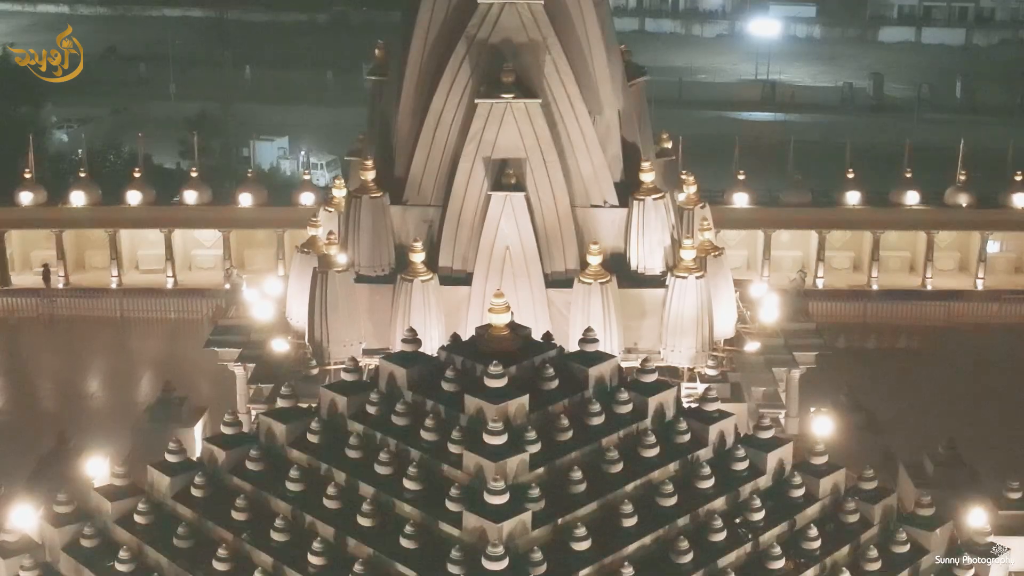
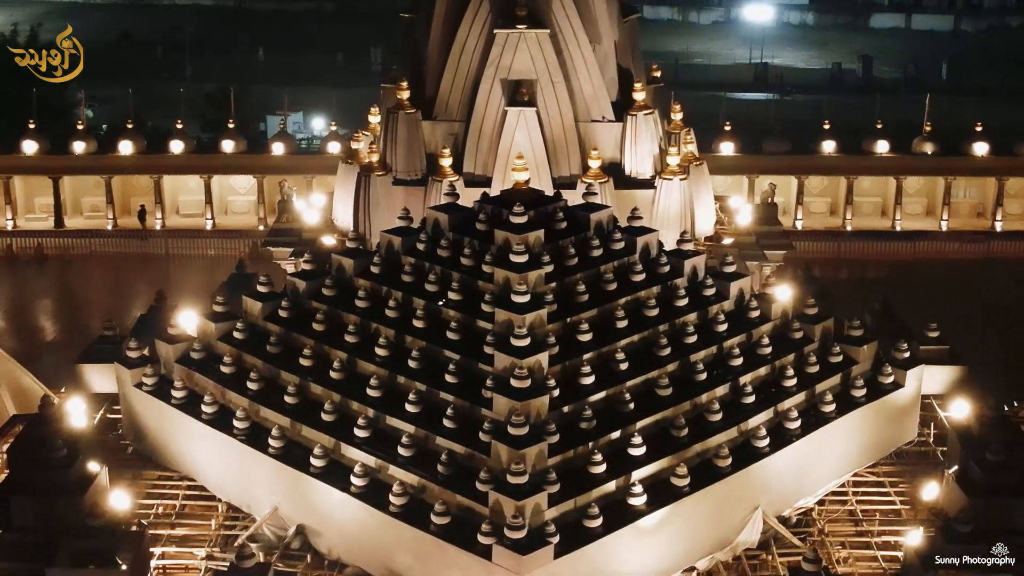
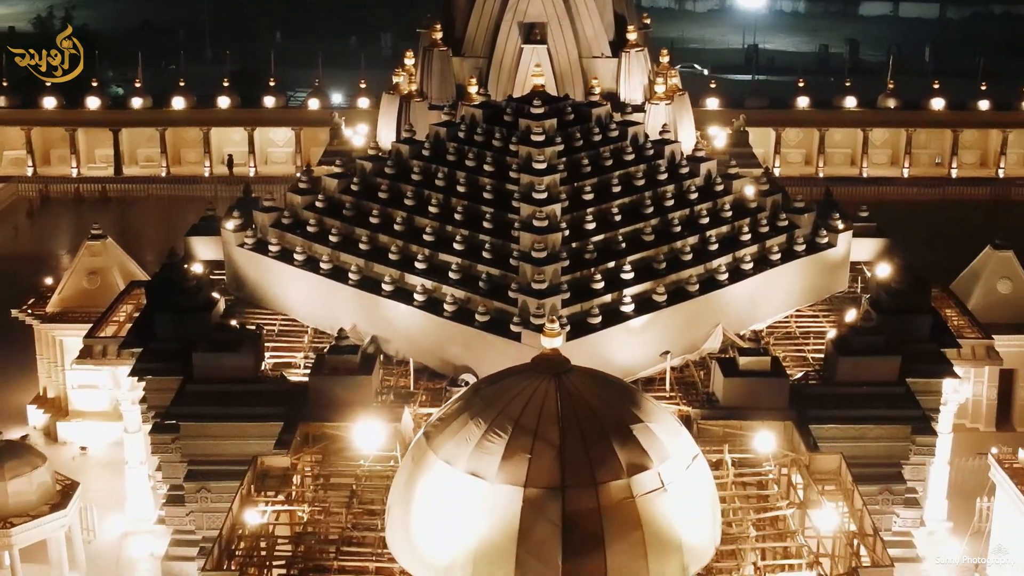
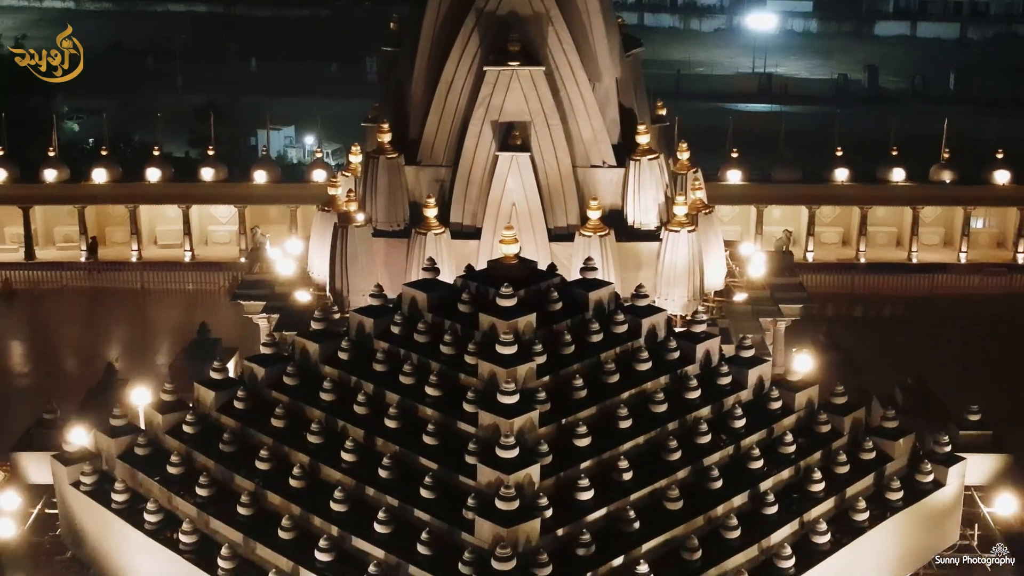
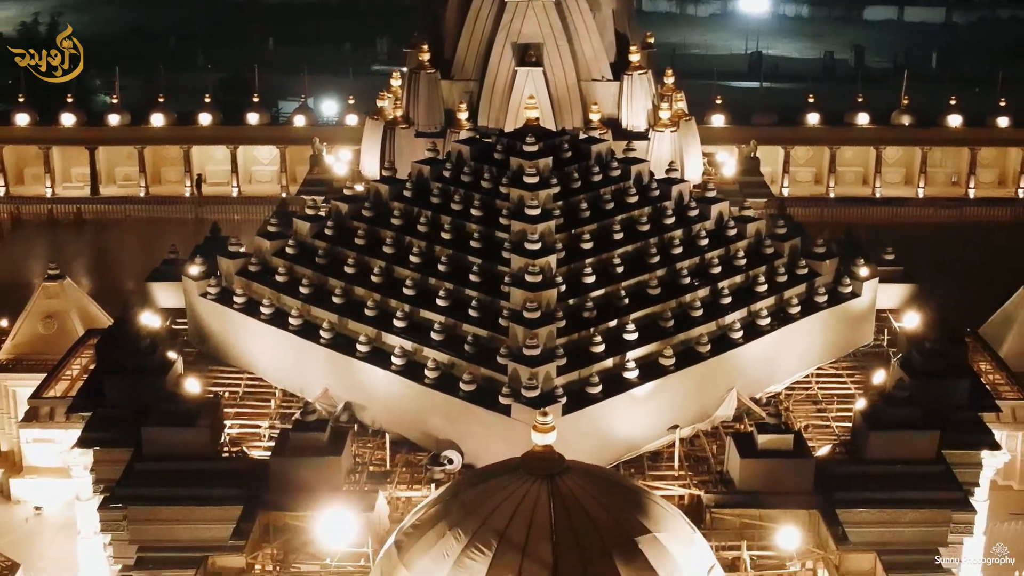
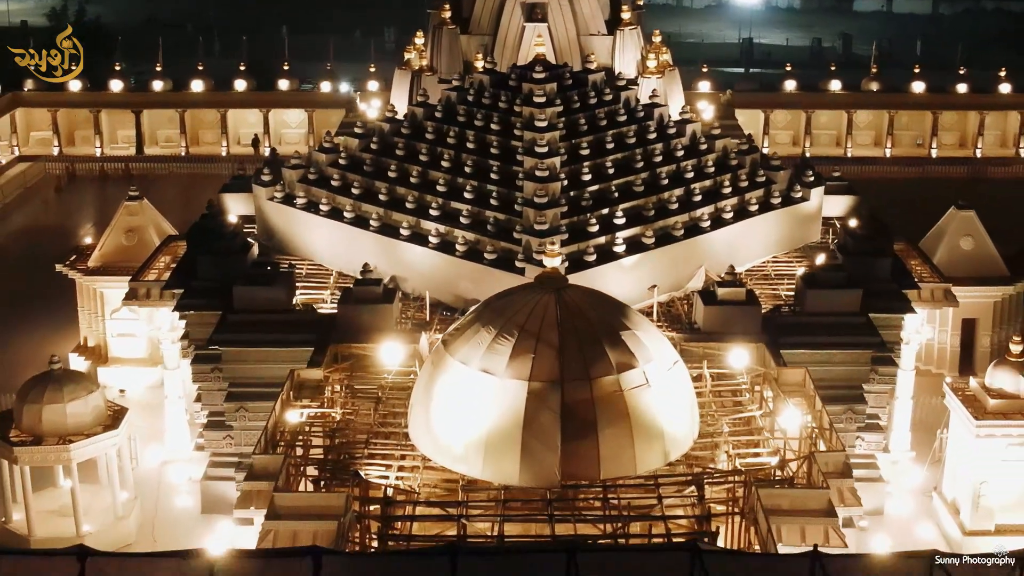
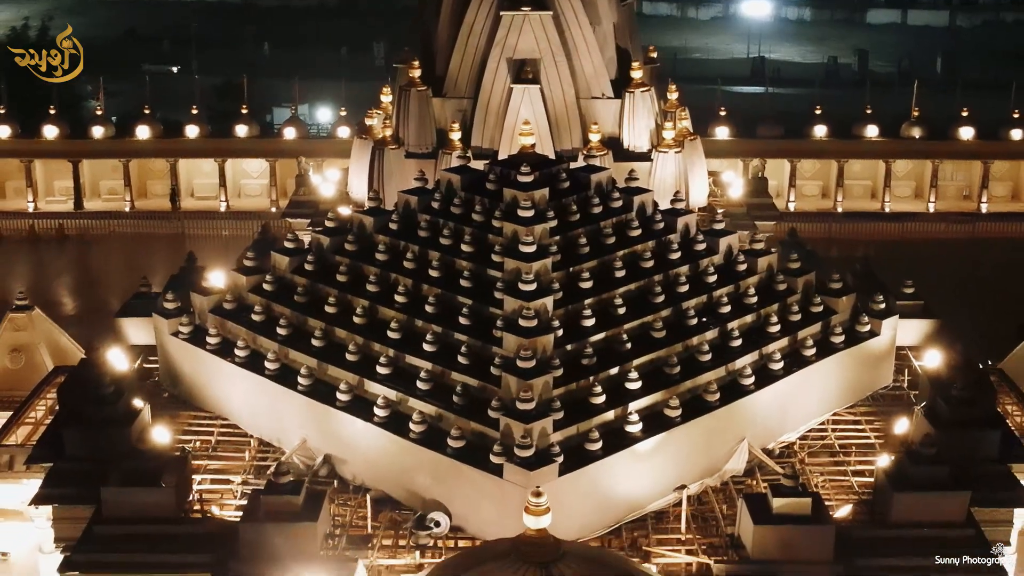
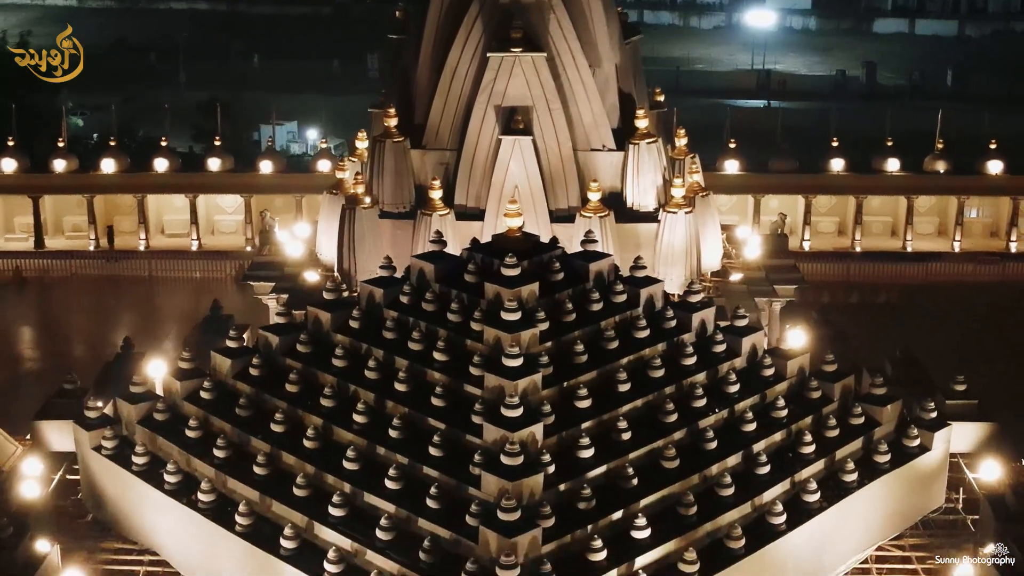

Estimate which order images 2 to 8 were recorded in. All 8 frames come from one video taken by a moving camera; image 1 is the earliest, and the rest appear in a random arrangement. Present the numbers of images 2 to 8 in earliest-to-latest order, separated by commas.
4, 8, 2, 7, 5, 3, 6
